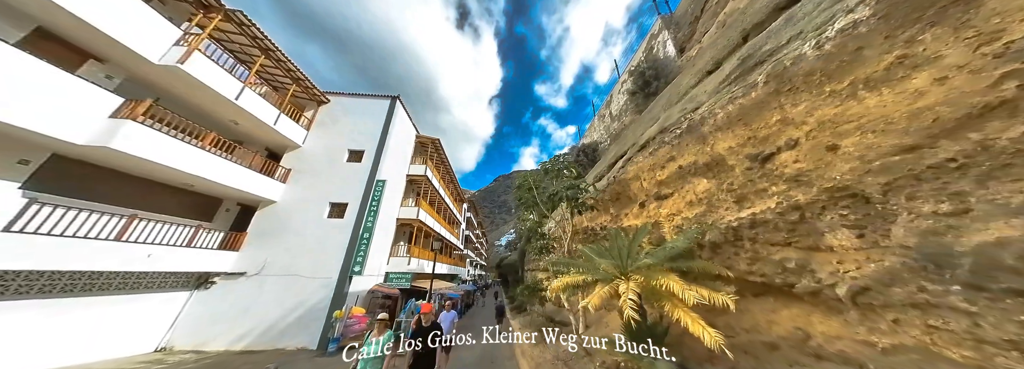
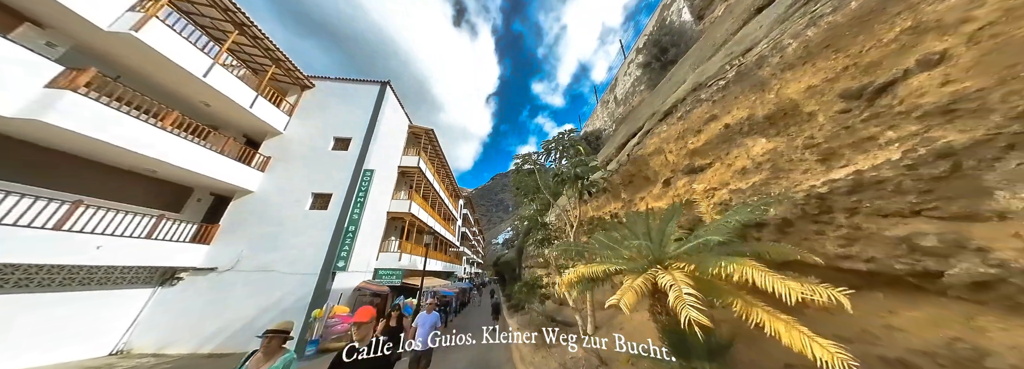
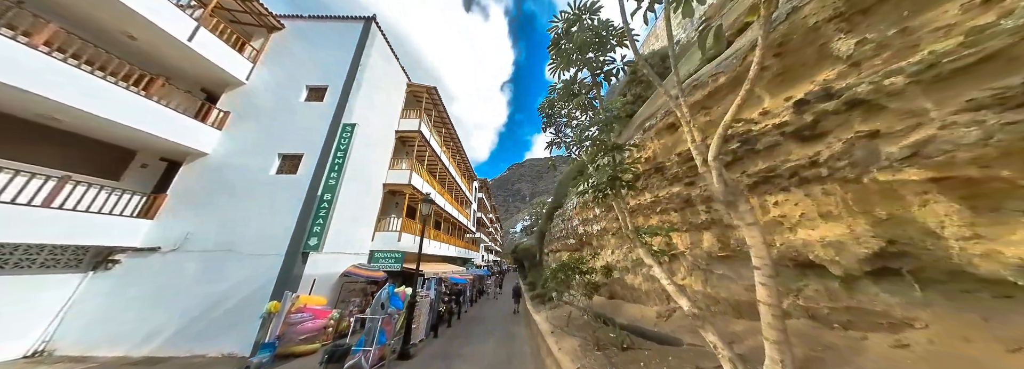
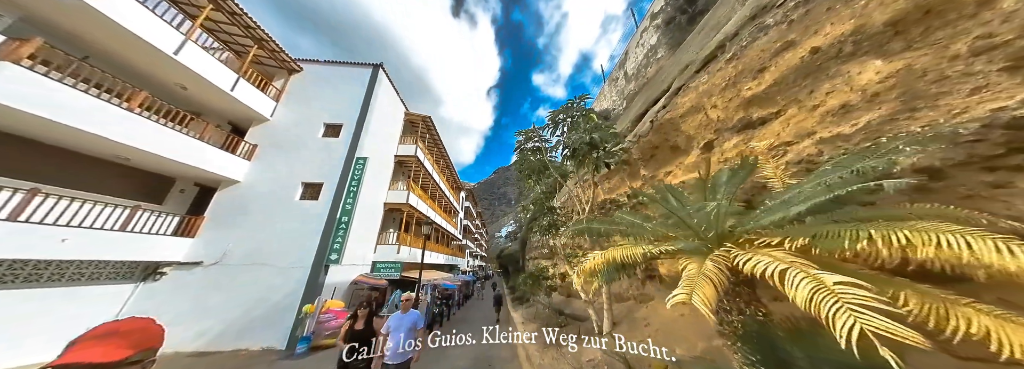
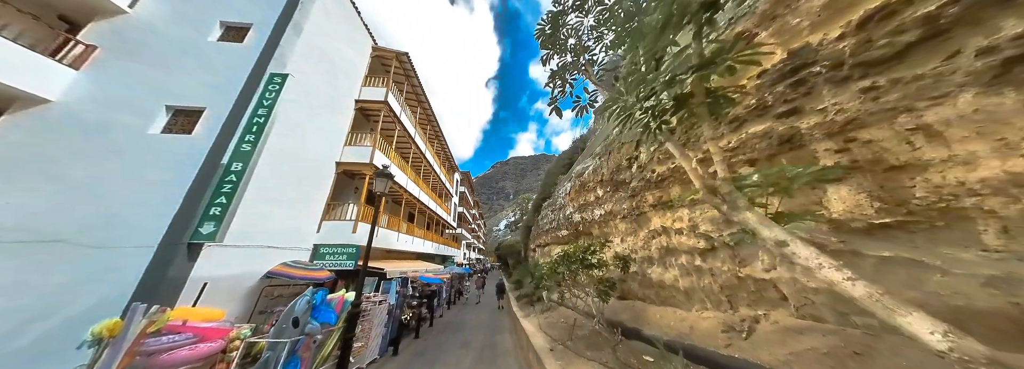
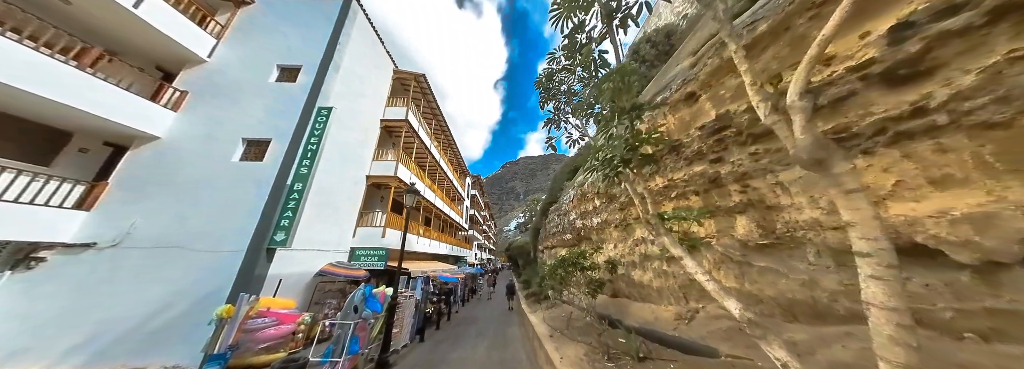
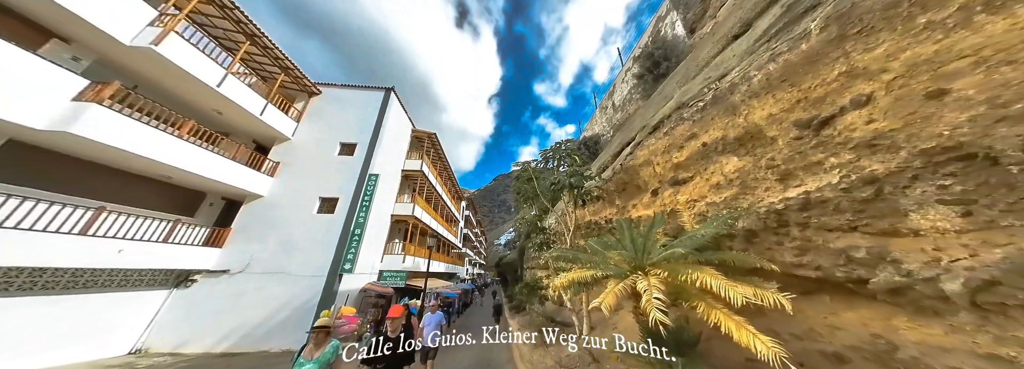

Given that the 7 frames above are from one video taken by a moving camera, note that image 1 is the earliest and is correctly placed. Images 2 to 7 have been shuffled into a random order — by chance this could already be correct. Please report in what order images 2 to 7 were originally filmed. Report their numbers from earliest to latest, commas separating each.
7, 2, 4, 3, 6, 5
